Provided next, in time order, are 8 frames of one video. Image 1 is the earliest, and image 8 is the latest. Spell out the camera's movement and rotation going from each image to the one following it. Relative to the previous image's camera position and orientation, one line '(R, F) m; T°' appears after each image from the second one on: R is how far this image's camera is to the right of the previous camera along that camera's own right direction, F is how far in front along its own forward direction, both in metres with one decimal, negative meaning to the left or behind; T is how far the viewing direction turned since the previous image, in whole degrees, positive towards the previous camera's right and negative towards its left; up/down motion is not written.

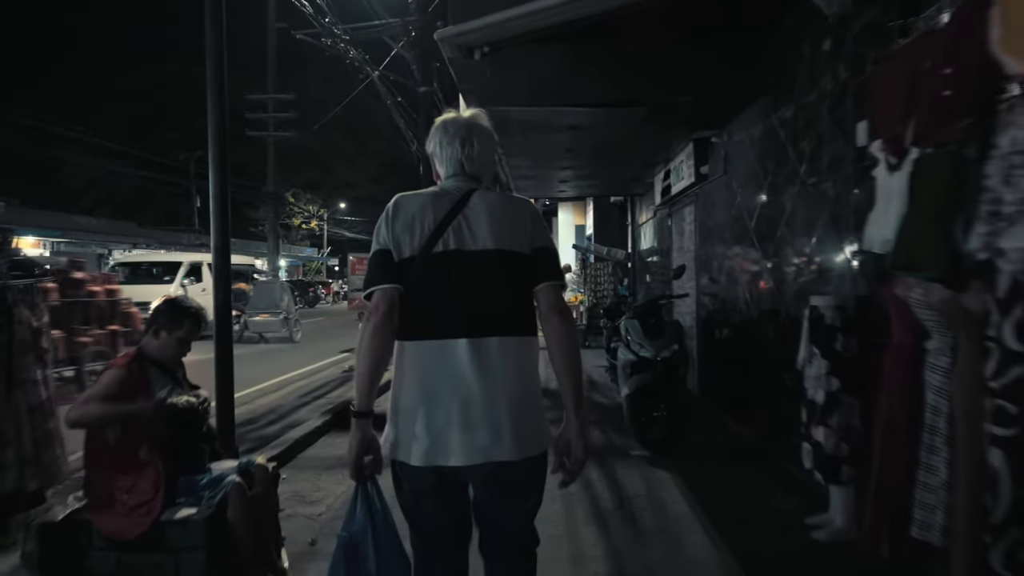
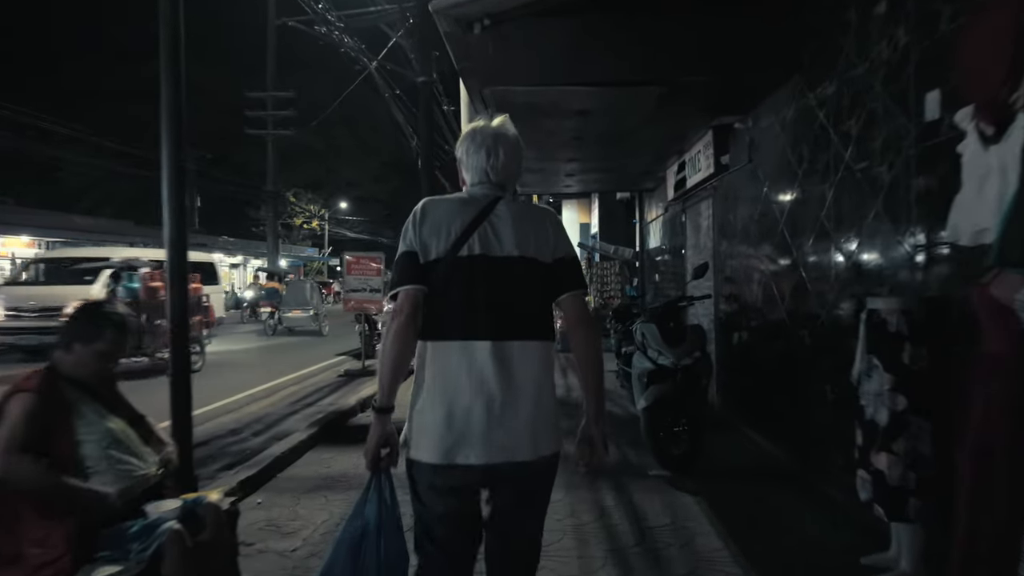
(0.0, +0.6) m; 0°
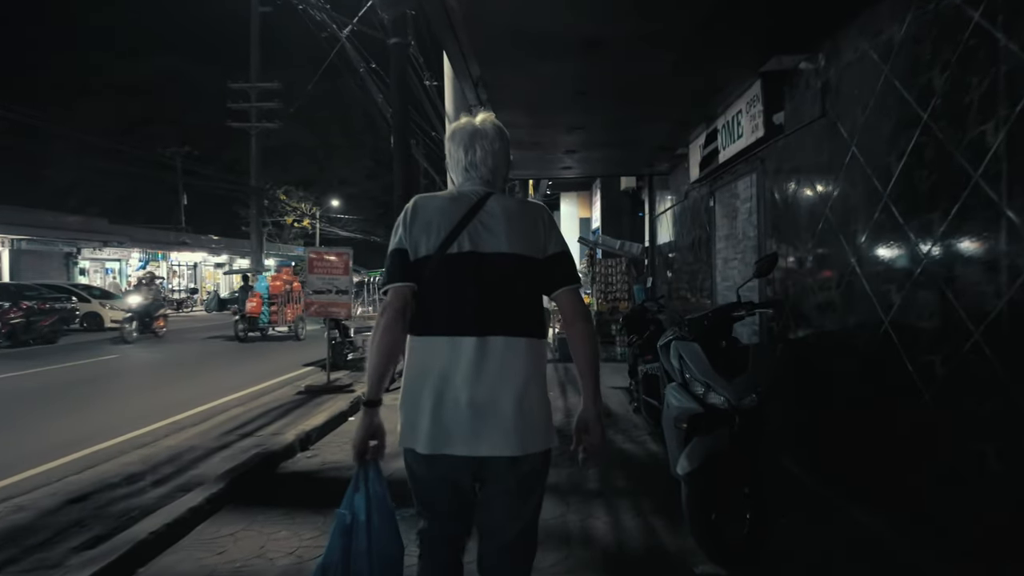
(+0.1, +1.9) m; 0°
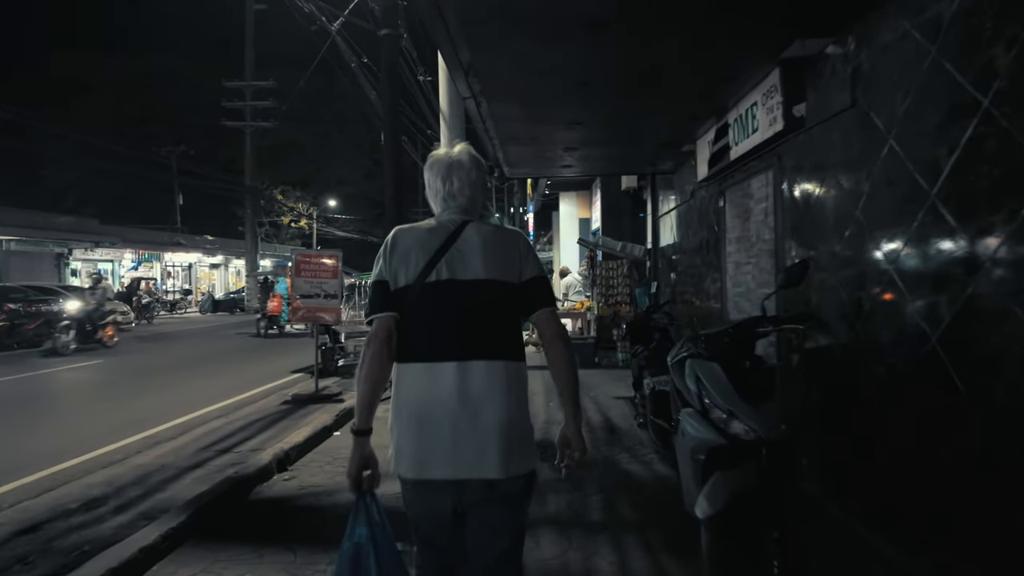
(0.0, +0.5) m; 0°
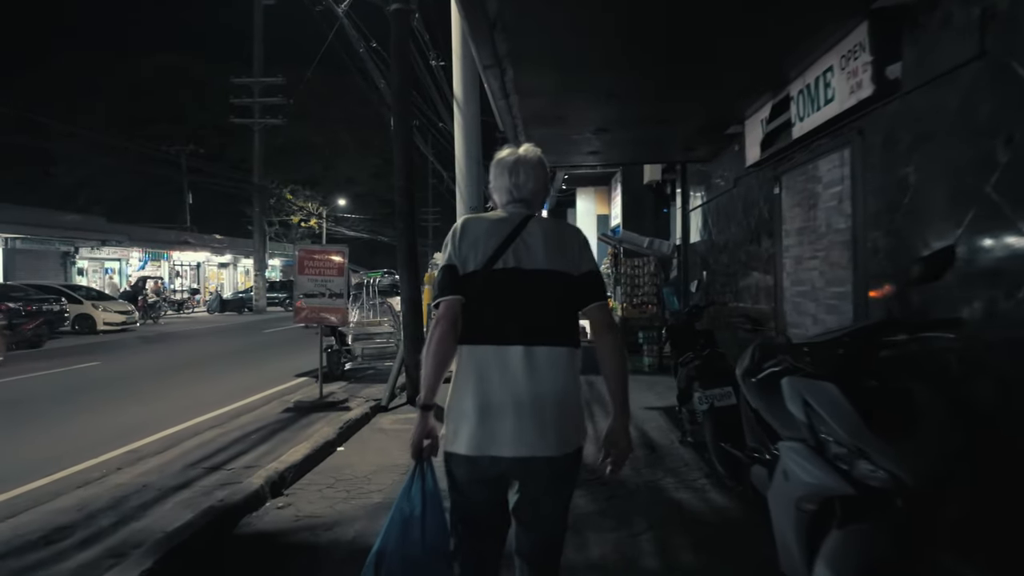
(-0.2, +0.8) m; -1°
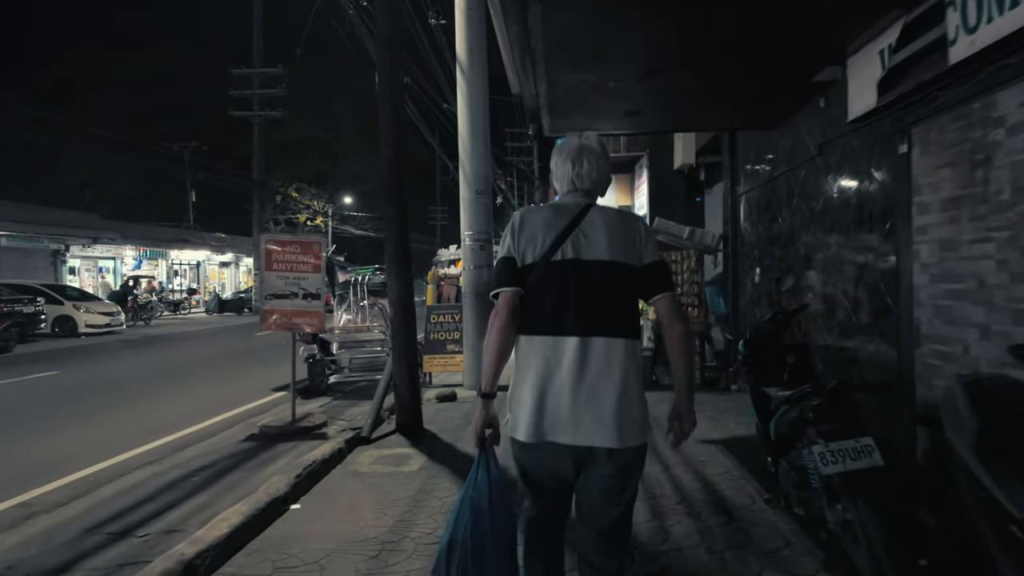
(-0.1, +1.8) m; -1°
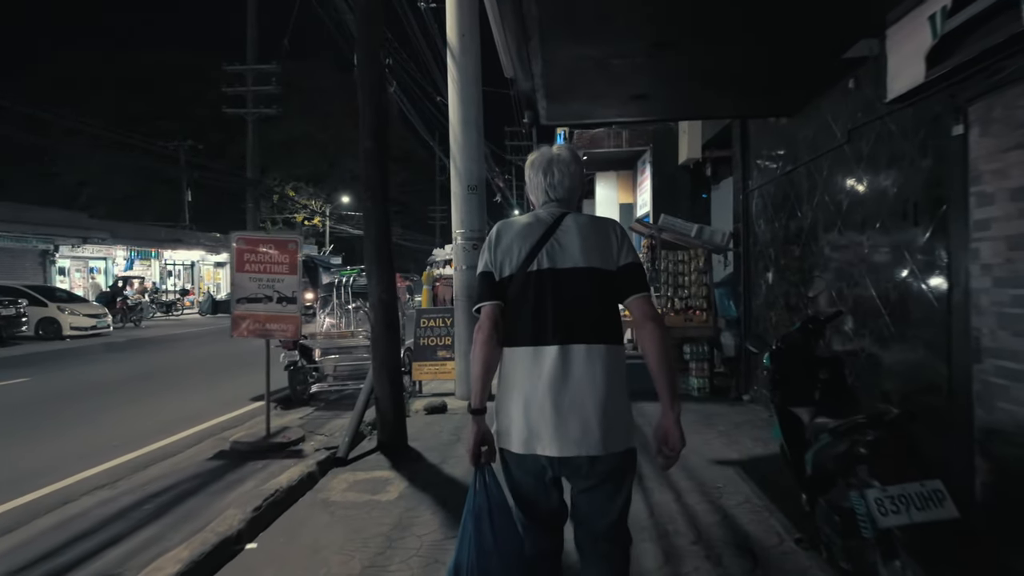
(+0.1, +0.7) m; 0°
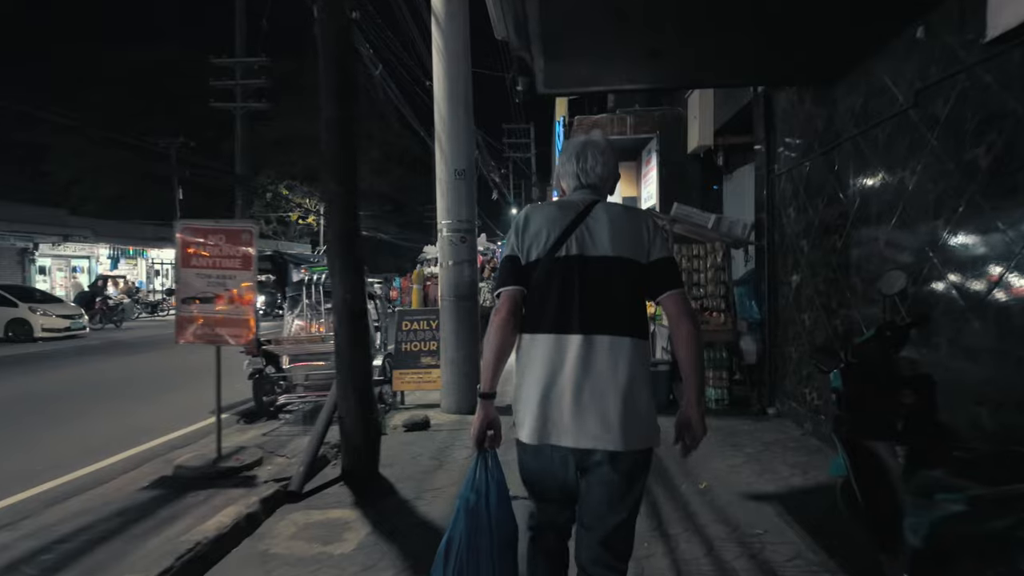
(+0.1, +1.1) m; 0°
